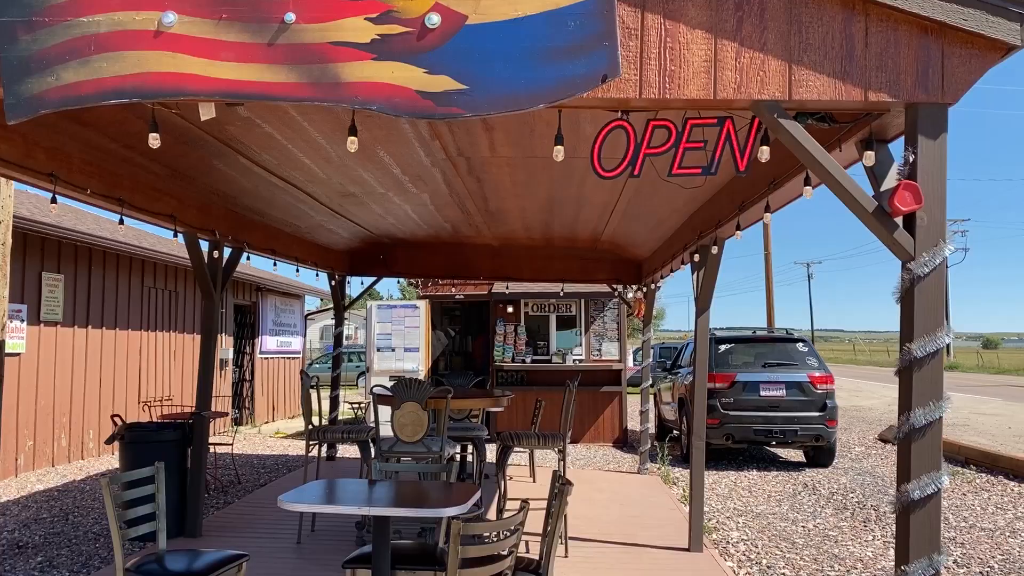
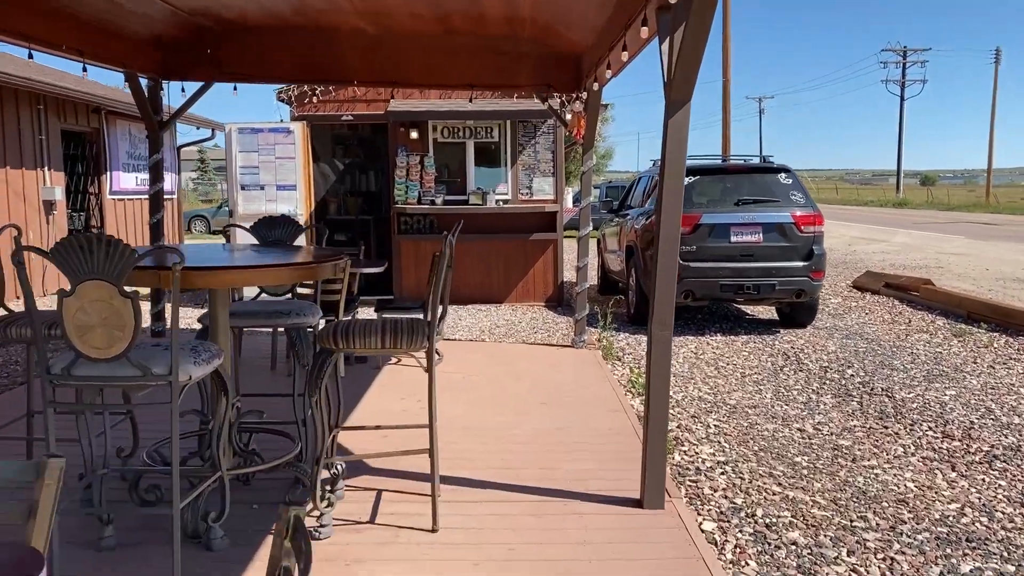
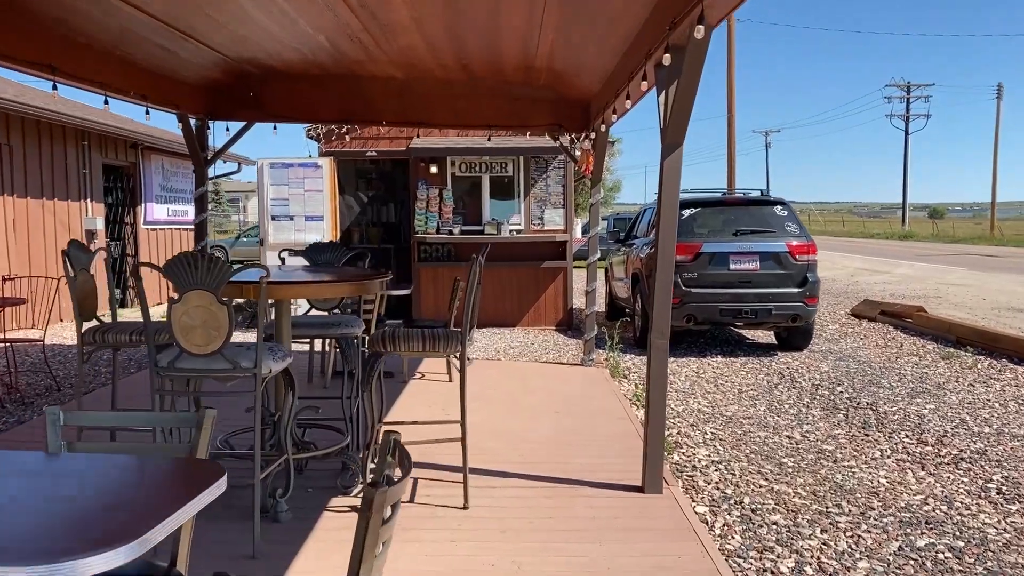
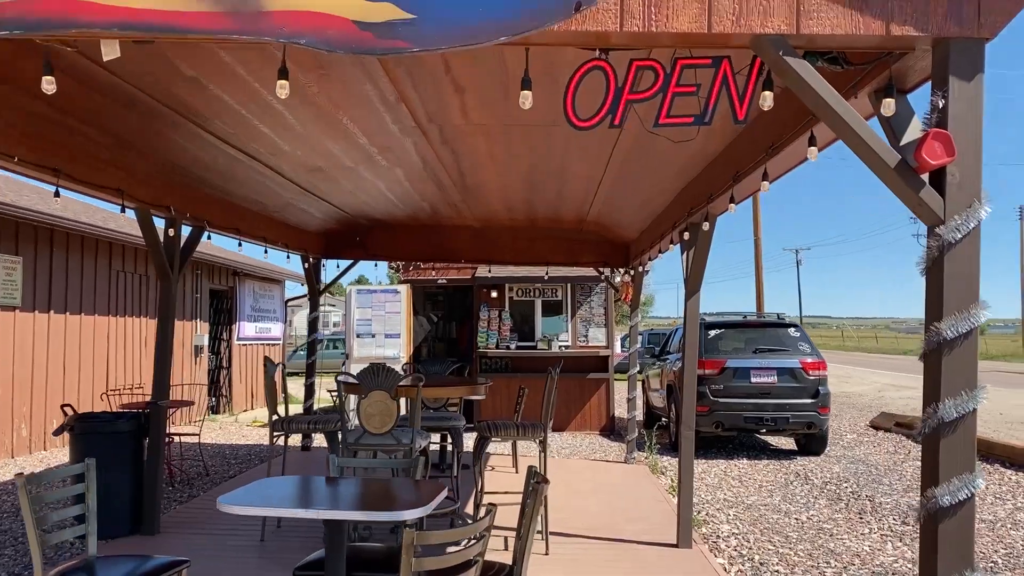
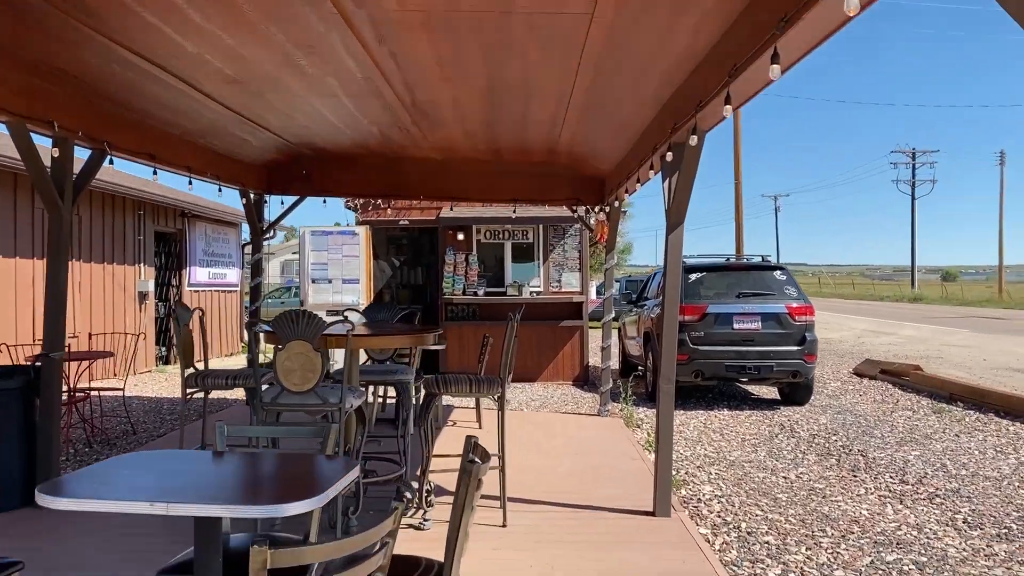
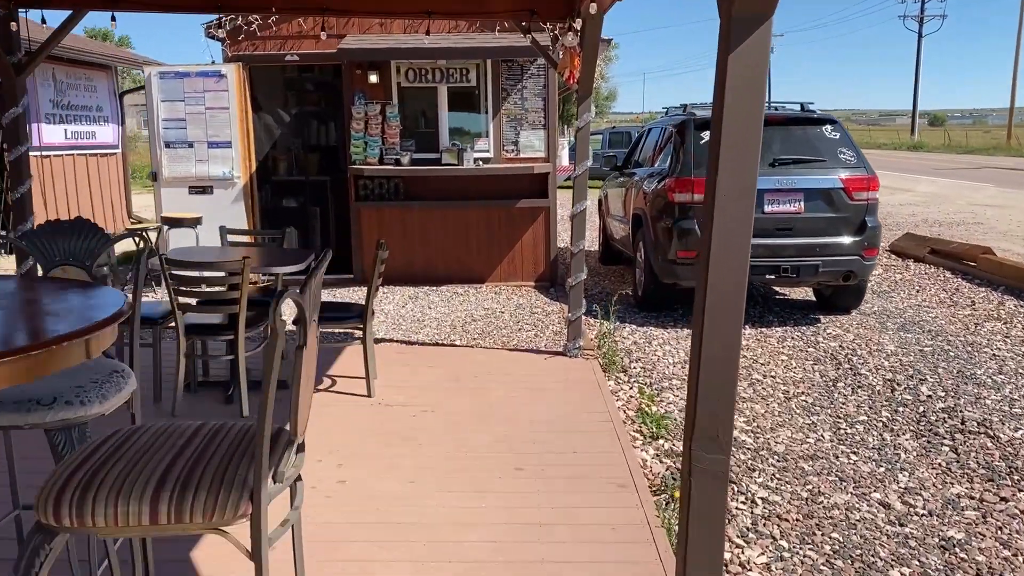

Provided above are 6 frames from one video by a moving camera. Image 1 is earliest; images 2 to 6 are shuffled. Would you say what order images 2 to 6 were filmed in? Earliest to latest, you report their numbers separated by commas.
4, 5, 3, 2, 6
